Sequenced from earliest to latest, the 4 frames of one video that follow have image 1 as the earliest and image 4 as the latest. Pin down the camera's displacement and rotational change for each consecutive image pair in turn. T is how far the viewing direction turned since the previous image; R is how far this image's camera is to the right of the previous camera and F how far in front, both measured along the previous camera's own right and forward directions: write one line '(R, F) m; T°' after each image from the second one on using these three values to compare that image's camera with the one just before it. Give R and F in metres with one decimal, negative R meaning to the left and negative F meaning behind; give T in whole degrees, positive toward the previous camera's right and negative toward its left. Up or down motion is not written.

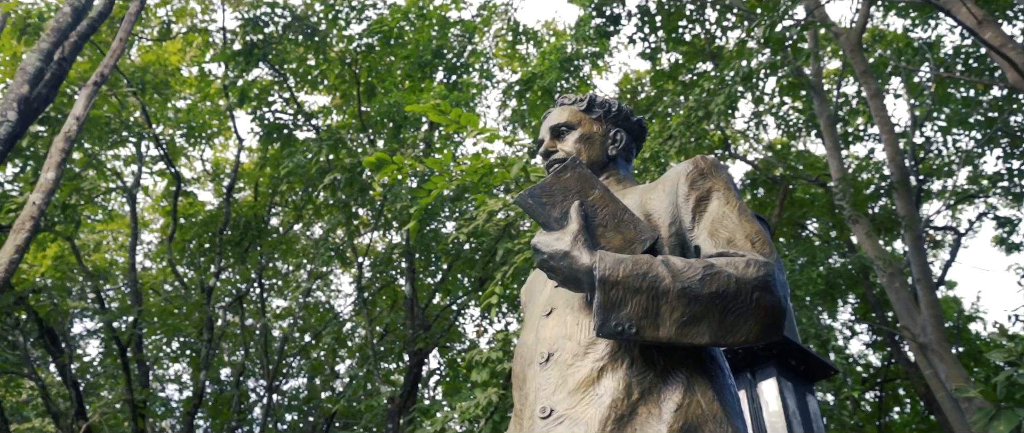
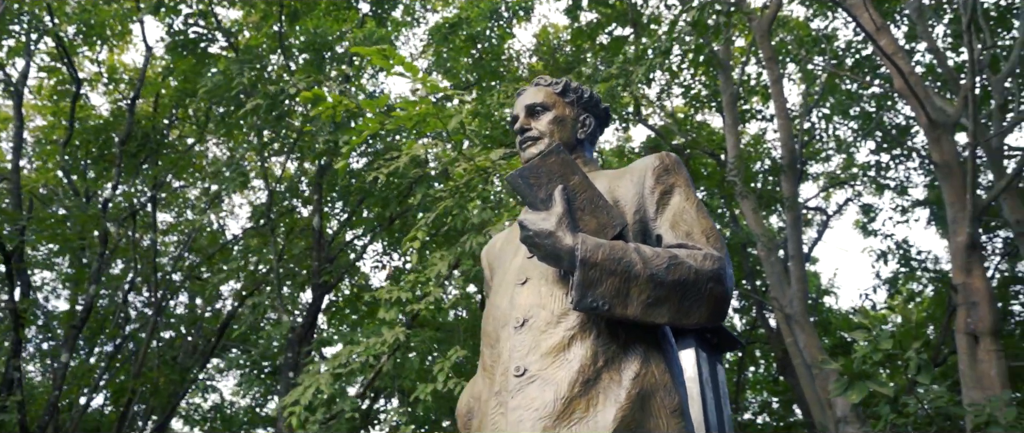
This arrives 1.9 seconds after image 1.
(-0.4, -0.2) m; +9°
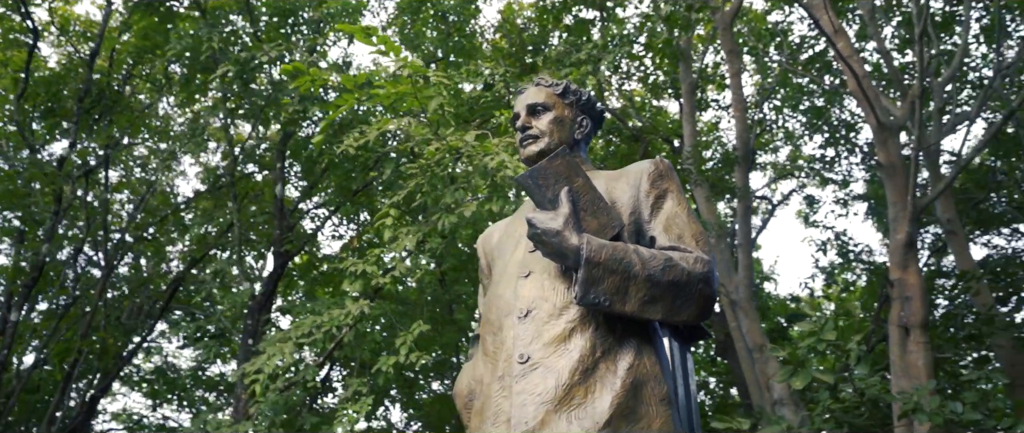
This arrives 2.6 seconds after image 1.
(-0.3, -0.2) m; +4°
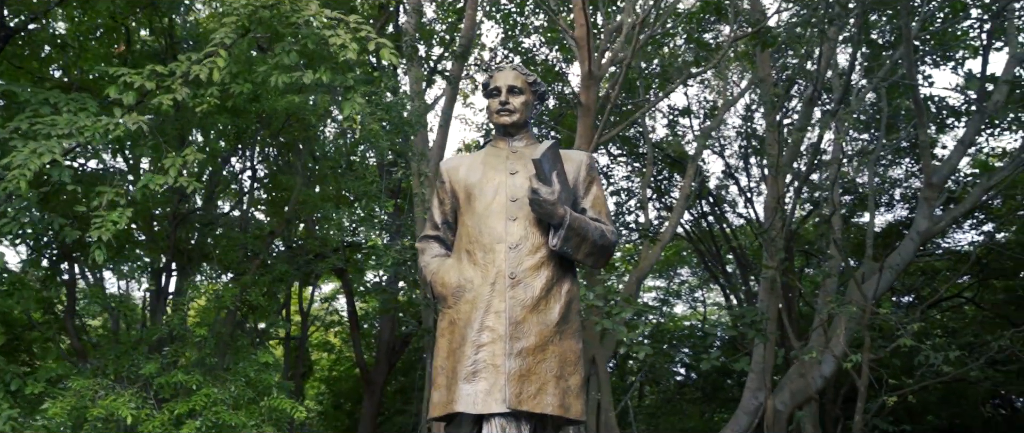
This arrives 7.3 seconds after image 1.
(-2.5, -0.9) m; +31°
